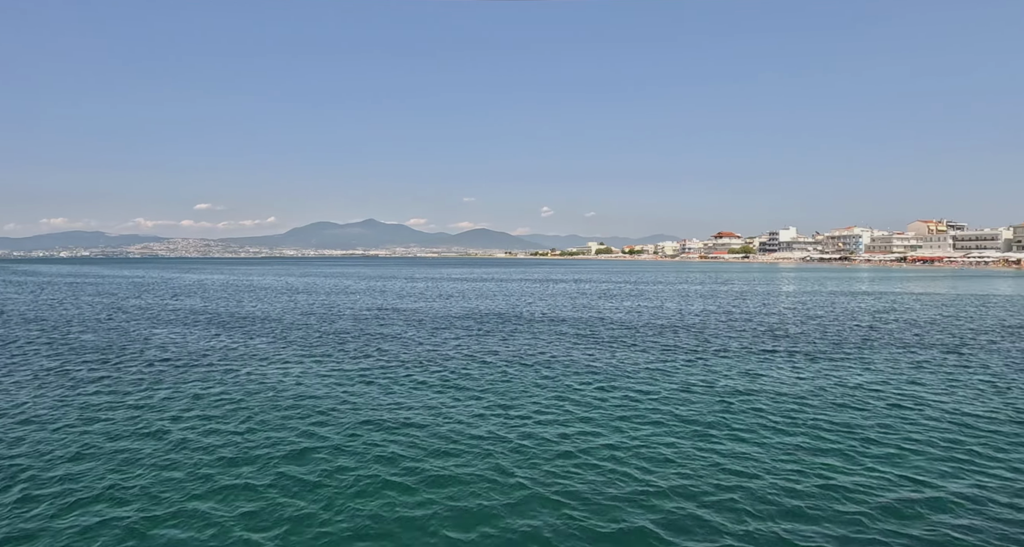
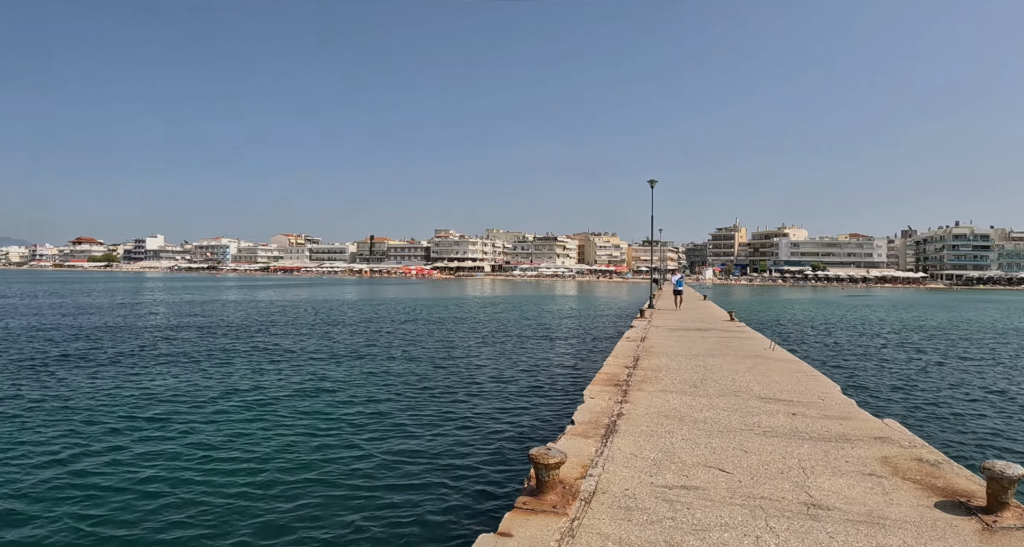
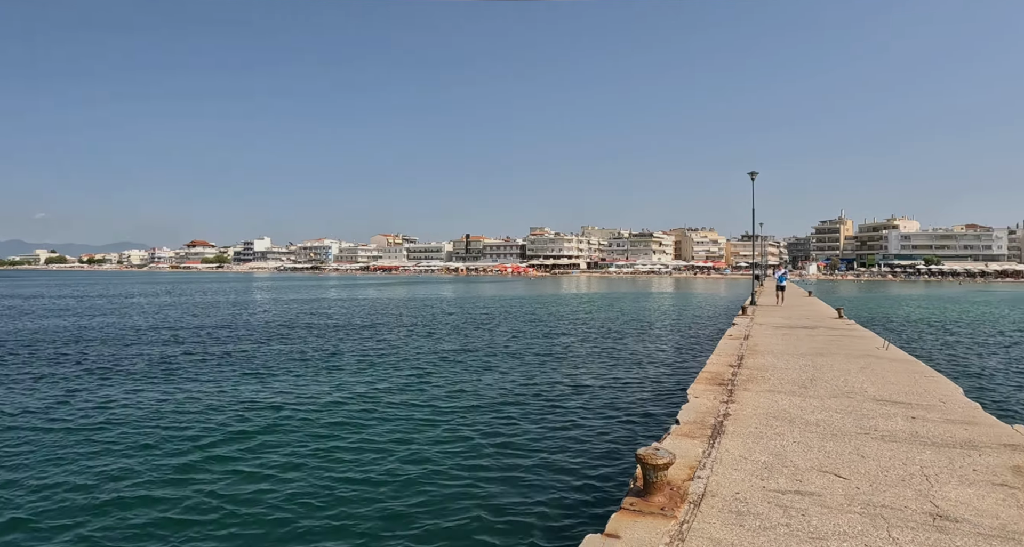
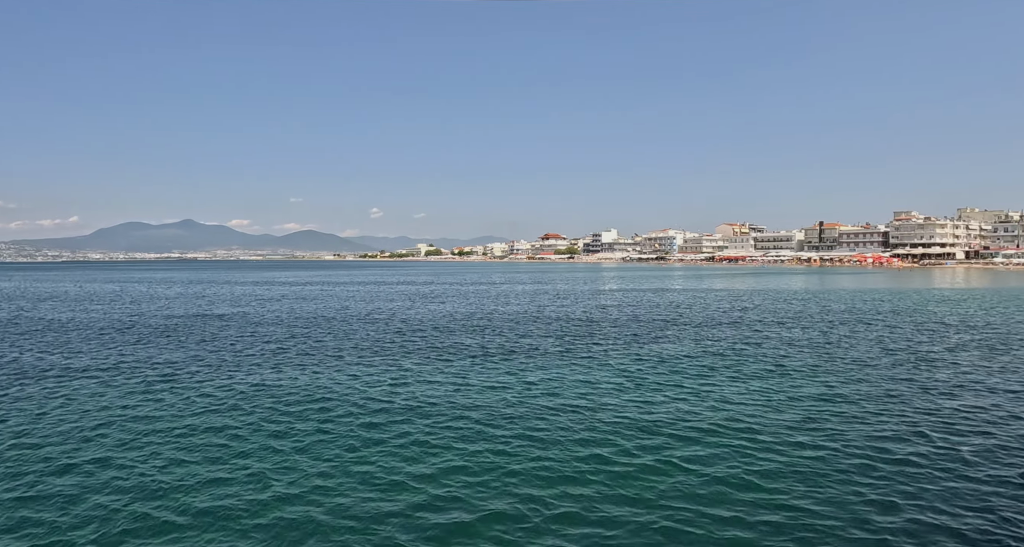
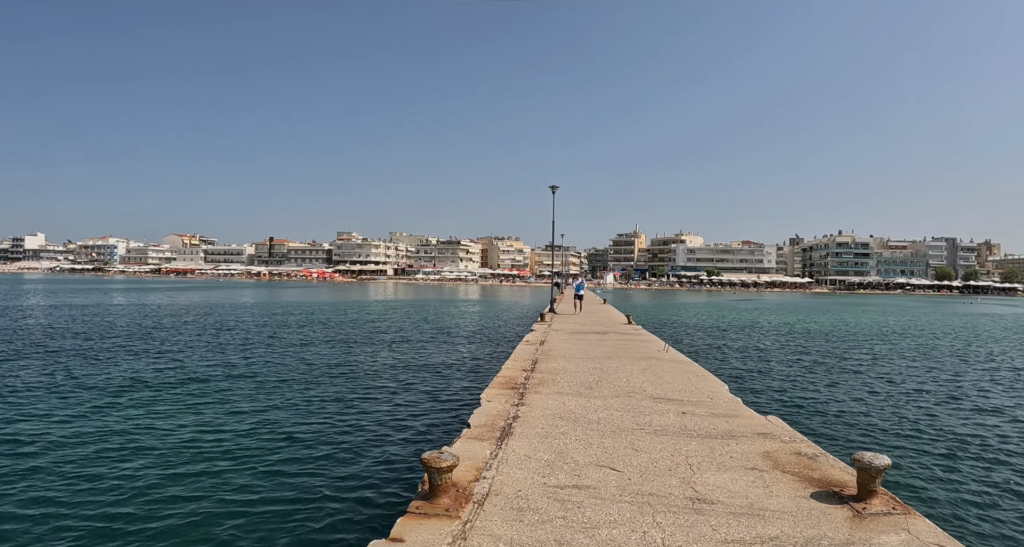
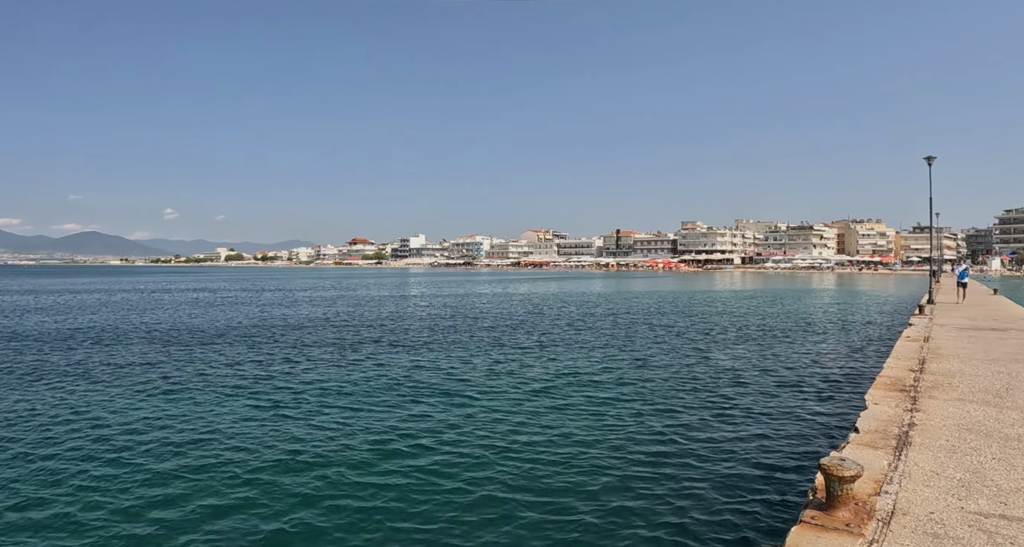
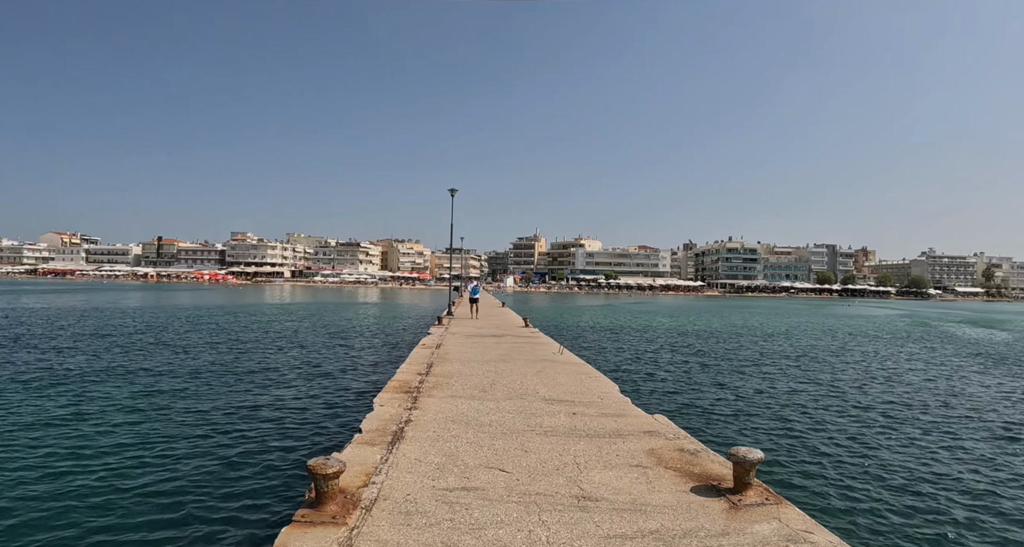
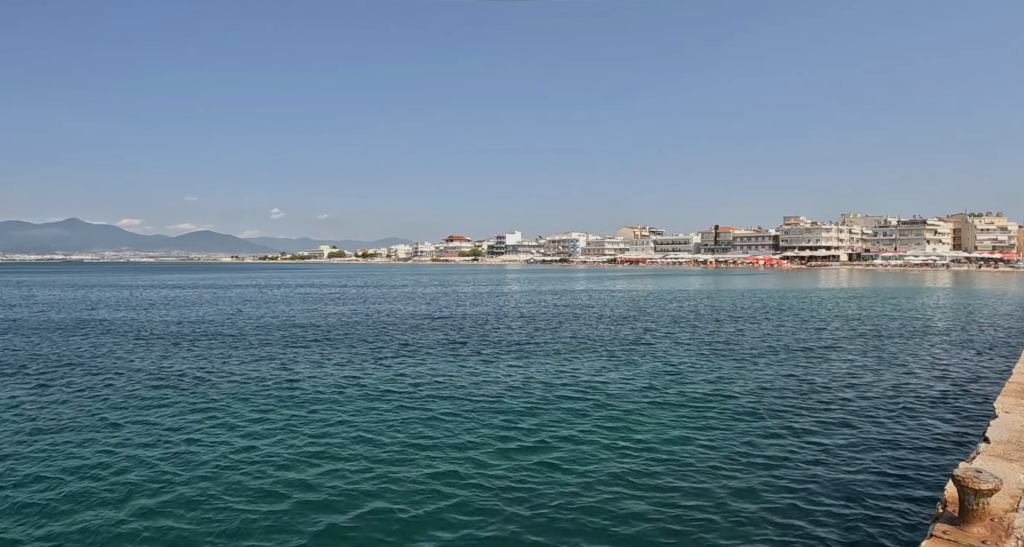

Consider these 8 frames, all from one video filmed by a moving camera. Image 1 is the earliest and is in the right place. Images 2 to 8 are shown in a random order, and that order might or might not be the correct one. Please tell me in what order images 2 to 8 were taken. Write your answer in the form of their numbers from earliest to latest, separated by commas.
4, 8, 6, 3, 2, 5, 7
